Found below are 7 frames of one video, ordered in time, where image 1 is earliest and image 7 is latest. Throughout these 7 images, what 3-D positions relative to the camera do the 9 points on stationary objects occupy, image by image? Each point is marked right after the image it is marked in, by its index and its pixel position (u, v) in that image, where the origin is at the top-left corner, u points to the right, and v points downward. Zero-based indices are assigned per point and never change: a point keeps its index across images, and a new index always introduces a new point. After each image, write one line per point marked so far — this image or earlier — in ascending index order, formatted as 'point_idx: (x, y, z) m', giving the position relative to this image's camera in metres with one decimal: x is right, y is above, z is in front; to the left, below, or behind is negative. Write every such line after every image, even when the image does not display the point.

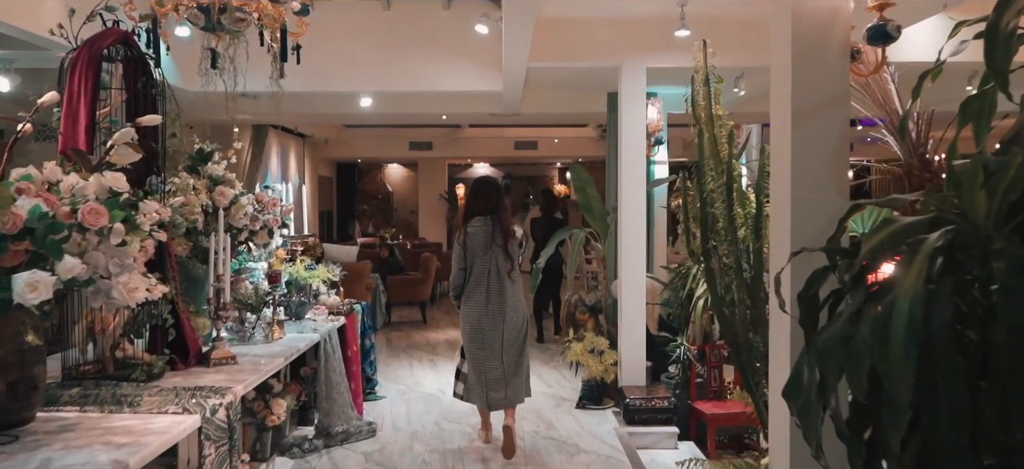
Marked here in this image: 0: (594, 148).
0: (+1.3, +1.4, +12.7) m
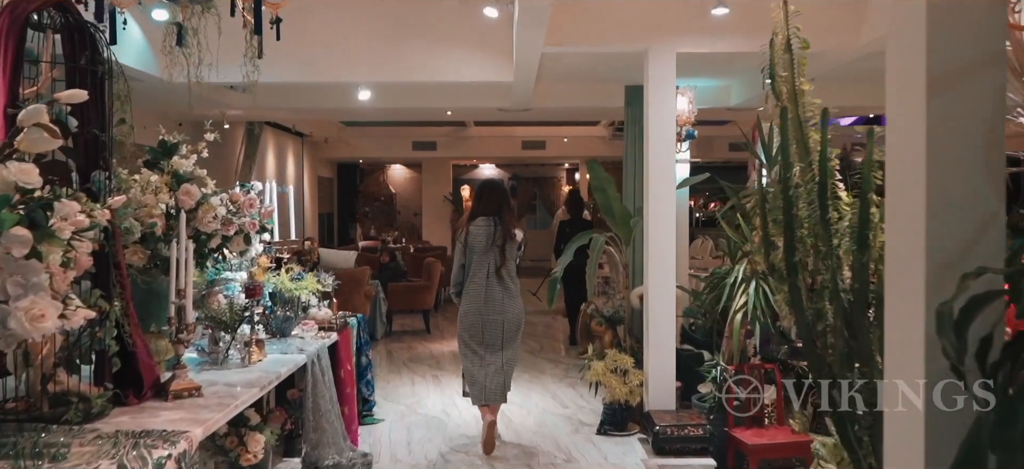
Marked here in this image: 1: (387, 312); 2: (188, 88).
0: (+1.4, +1.3, +12.2) m
1: (-1.2, -0.8, +7.6) m
2: (-2.3, +1.1, +5.7) m
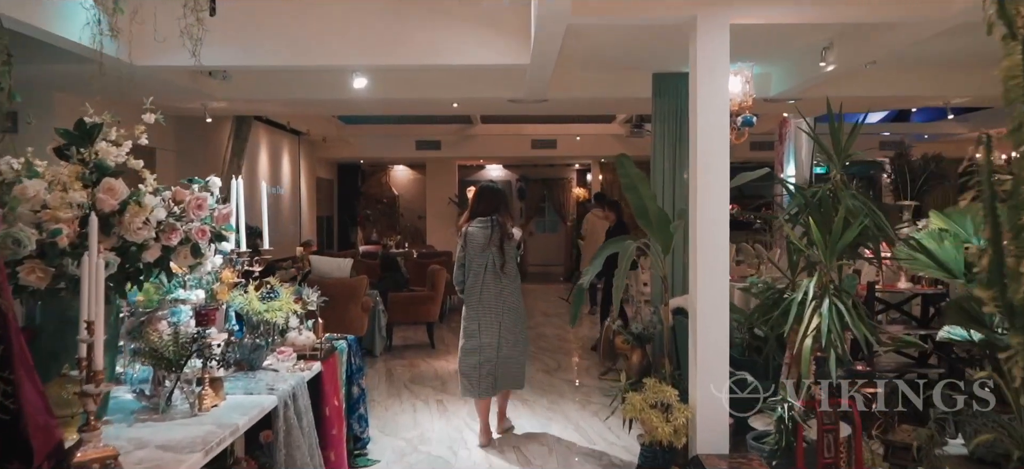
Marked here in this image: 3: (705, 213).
0: (+1.5, +1.3, +11.5) m
1: (-1.1, -0.8, +6.9) m
2: (-2.2, +1.0, +5.0) m
3: (+0.8, +0.1, +3.4) m
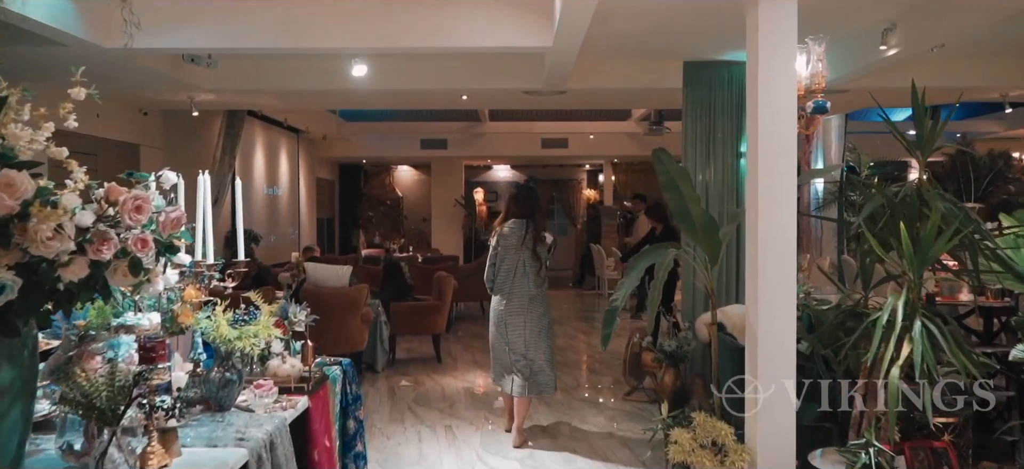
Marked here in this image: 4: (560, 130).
0: (+1.7, +1.2, +10.9) m
1: (-1.0, -0.8, +6.4) m
2: (-2.1, +1.0, +4.4) m
3: (+0.9, +0.1, +2.9) m
4: (+0.7, +1.4, +10.9) m
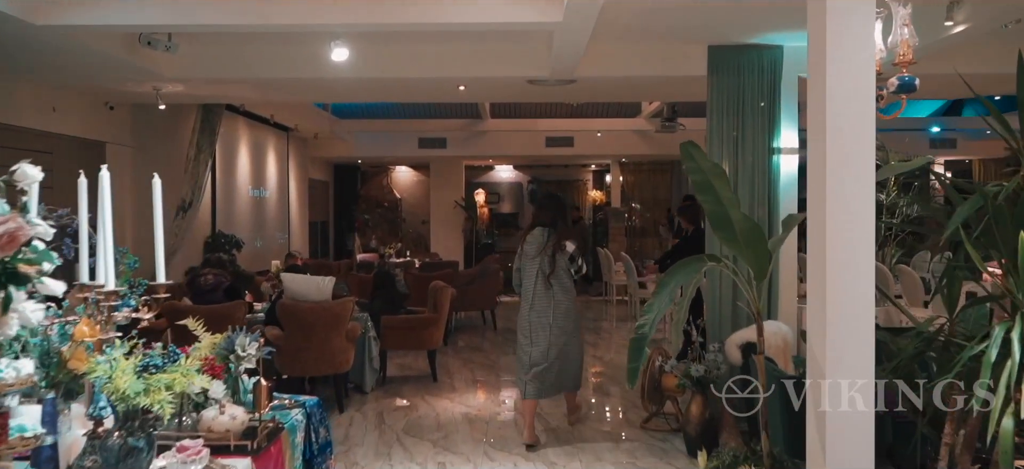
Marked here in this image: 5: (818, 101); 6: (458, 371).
0: (+1.7, +1.2, +10.3) m
1: (-1.0, -0.9, +5.8) m
2: (-2.1, +1.0, +3.9) m
3: (+0.9, 0.0, +2.3) m
4: (+0.7, +1.4, +10.3) m
5: (+0.9, +0.4, +2.4) m
6: (-0.4, -1.1, +6.3) m
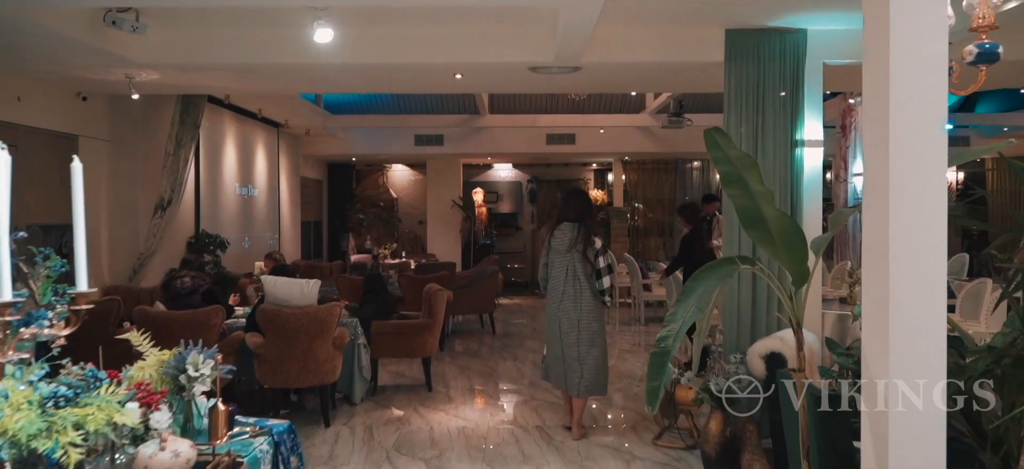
0: (+1.7, +1.2, +10.0) m
1: (-1.0, -0.9, +5.4) m
2: (-2.1, +1.0, +3.5) m
3: (+1.0, 0.0, +1.9) m
4: (+0.7, +1.4, +9.9) m
5: (+0.9, +0.4, +2.0) m
6: (-0.4, -1.1, +6.0) m
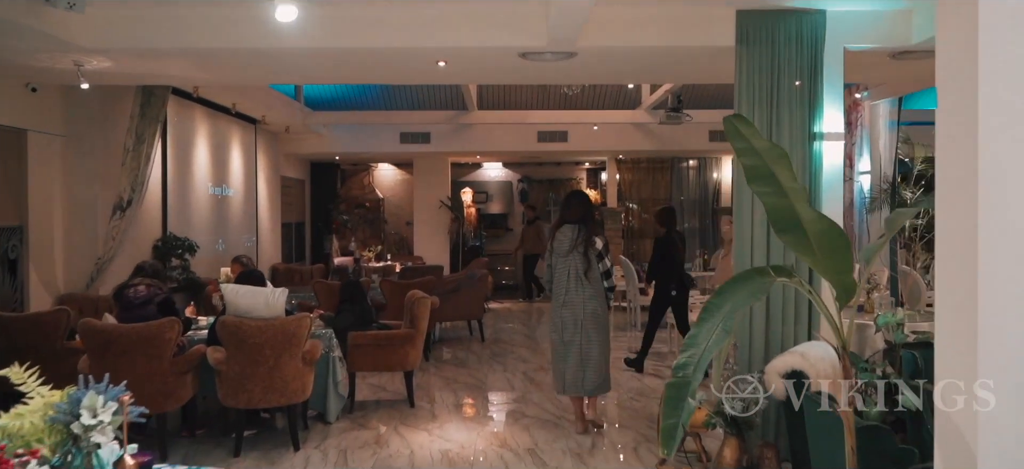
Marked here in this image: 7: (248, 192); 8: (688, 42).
0: (+1.6, +1.2, +9.5) m
1: (-1.0, -0.9, +4.9) m
2: (-2.2, +0.9, +3.0) m
3: (+0.9, 0.0, +1.5) m
4: (+0.6, +1.4, +9.5) m
5: (+0.9, +0.4, +1.6) m
6: (-0.5, -1.1, +5.5) m
7: (-2.9, +0.5, +8.5) m
8: (+0.9, +1.0, +4.1) m
